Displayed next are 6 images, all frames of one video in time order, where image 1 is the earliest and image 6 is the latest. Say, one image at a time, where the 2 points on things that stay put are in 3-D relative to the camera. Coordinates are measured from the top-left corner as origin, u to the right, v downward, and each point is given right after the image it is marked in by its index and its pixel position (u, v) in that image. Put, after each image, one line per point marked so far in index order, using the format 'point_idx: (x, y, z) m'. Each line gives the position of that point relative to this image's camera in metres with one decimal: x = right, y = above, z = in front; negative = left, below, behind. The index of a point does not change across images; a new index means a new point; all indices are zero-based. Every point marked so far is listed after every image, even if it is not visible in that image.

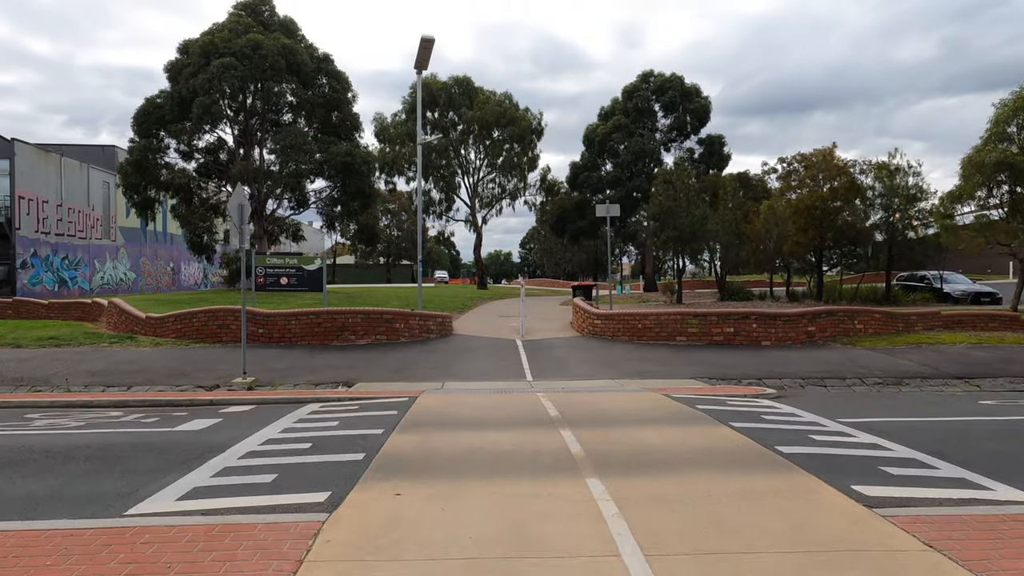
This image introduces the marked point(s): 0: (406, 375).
0: (-1.8, -1.5, +11.5) m
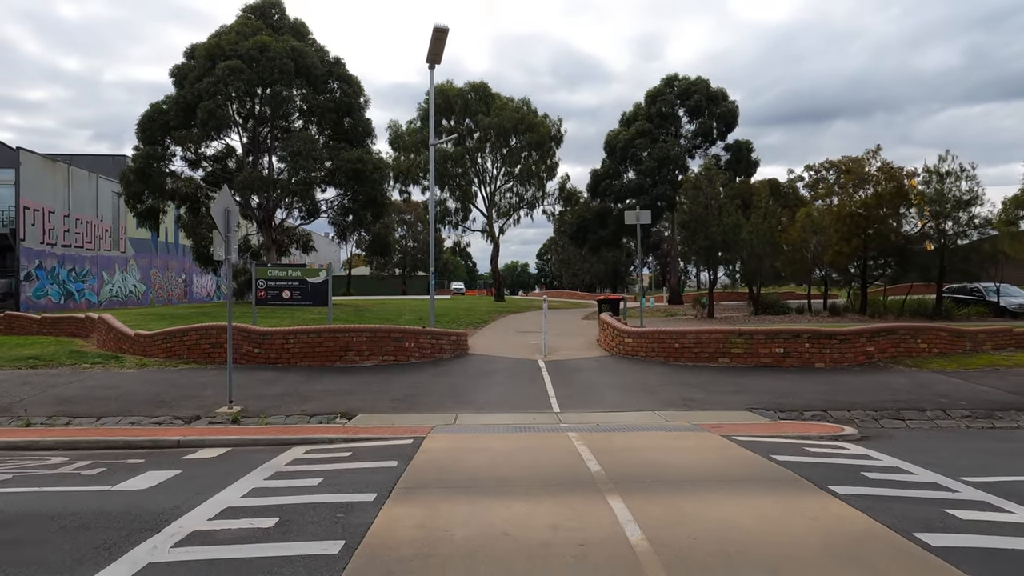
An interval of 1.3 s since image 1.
0: (-1.5, -1.8, +10.0) m
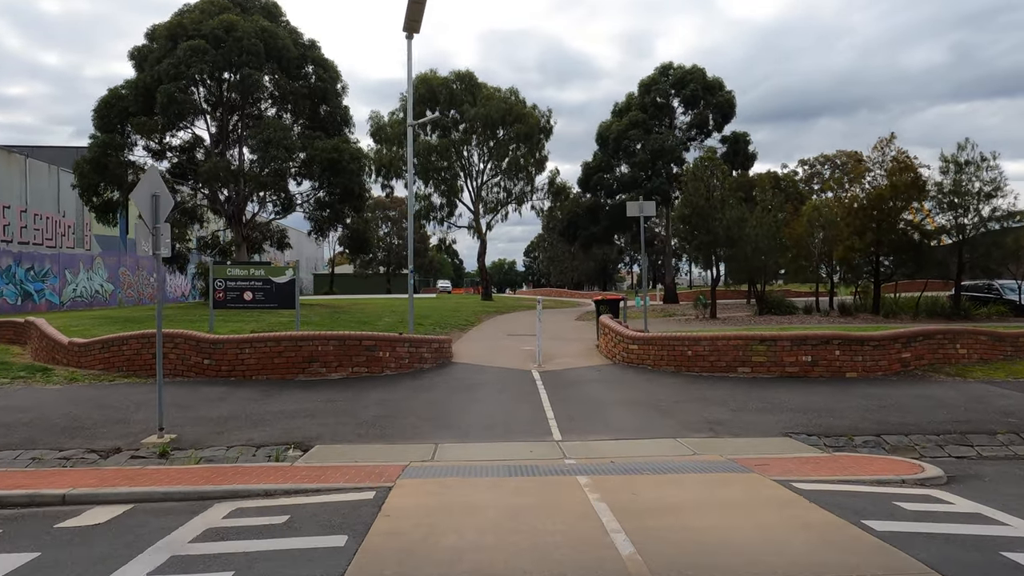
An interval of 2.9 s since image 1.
0: (-1.6, -1.8, +8.3) m
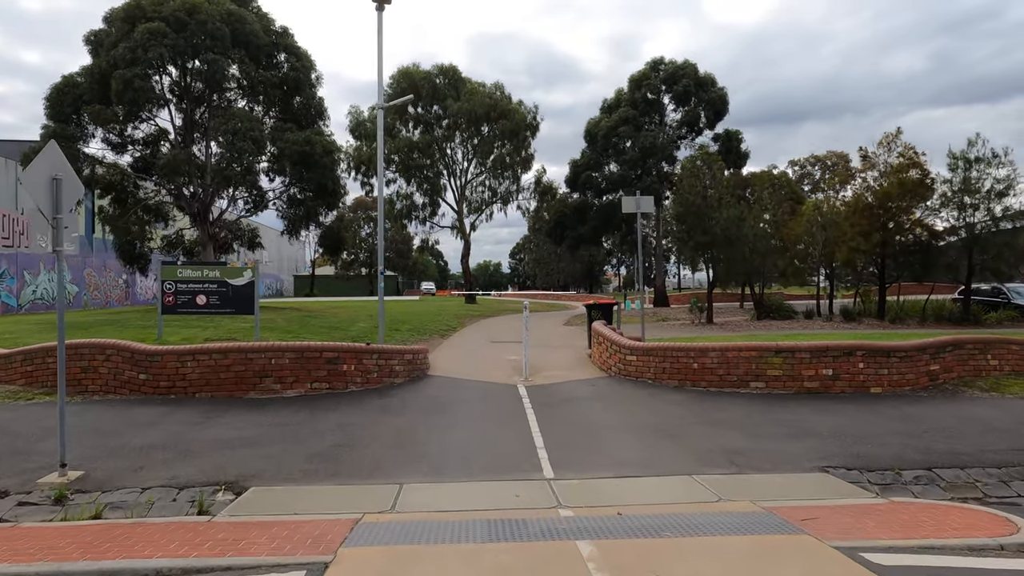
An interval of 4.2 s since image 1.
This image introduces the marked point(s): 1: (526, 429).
0: (-1.8, -1.9, +6.8) m
1: (+0.2, -1.8, +8.2) m
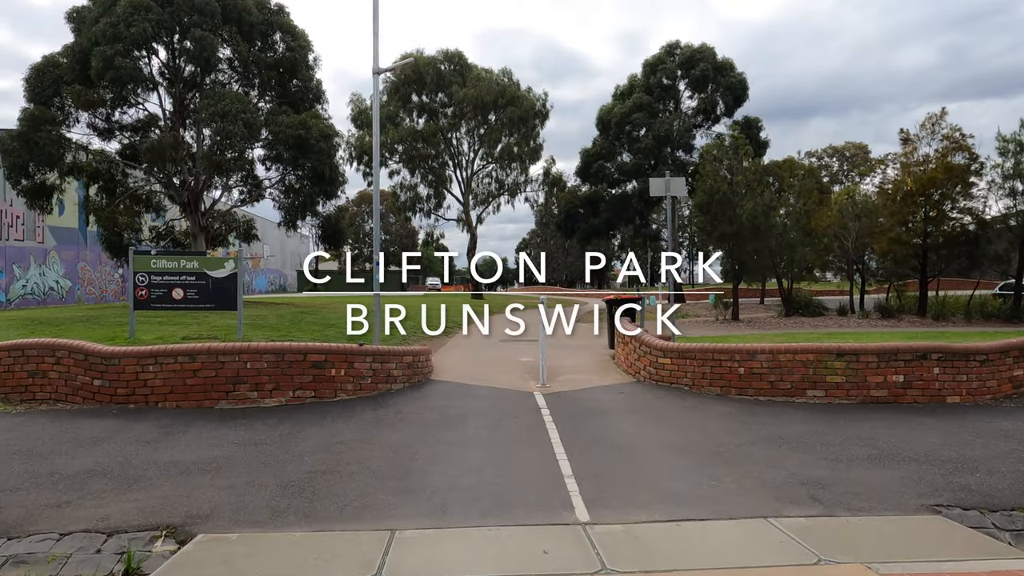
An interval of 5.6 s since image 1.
0: (-1.6, -1.8, +5.4) m
1: (+0.4, -1.7, +6.7) m
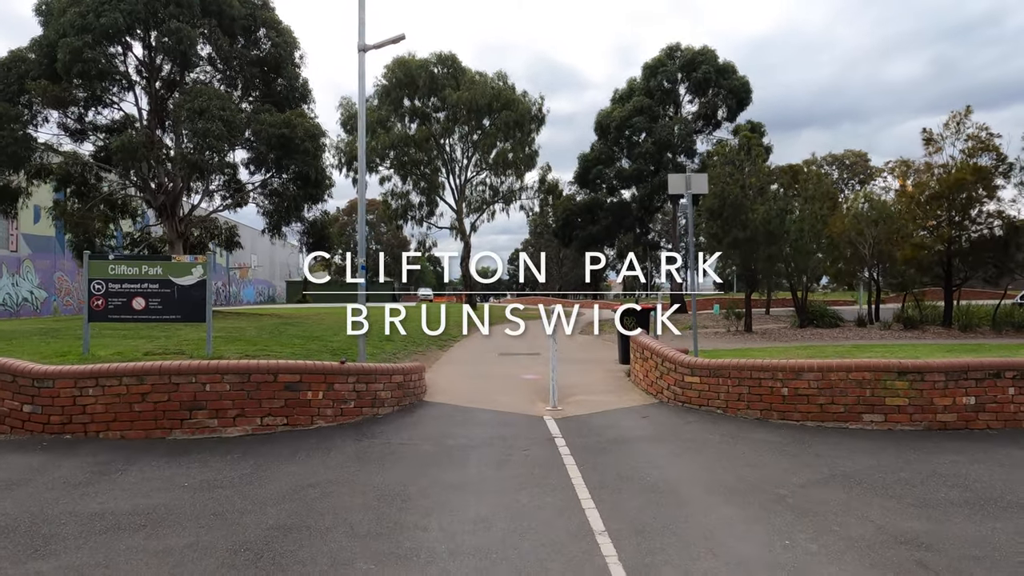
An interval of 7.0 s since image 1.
0: (-1.5, -1.8, +4.1) m
1: (+0.5, -1.7, +5.4) m
